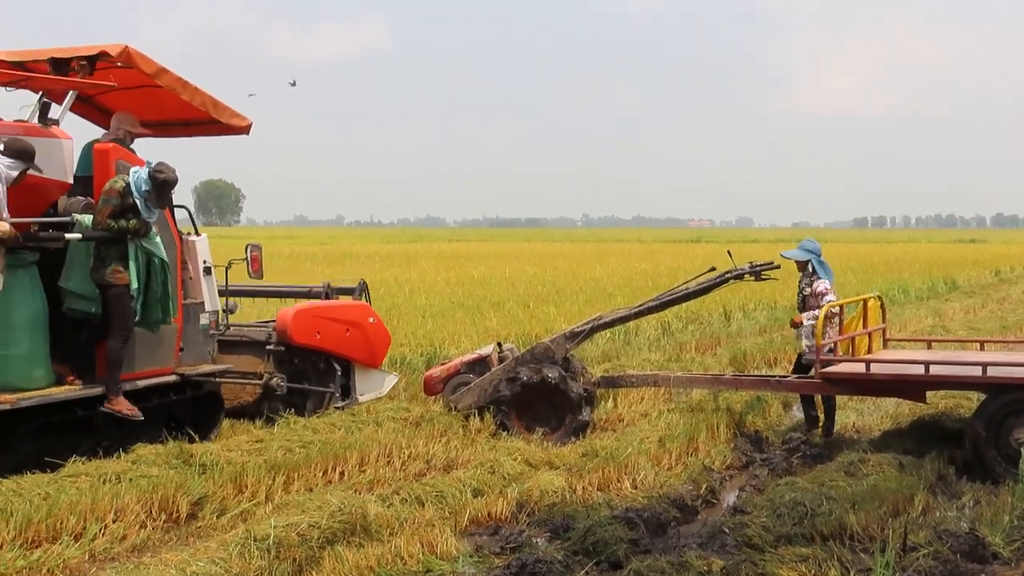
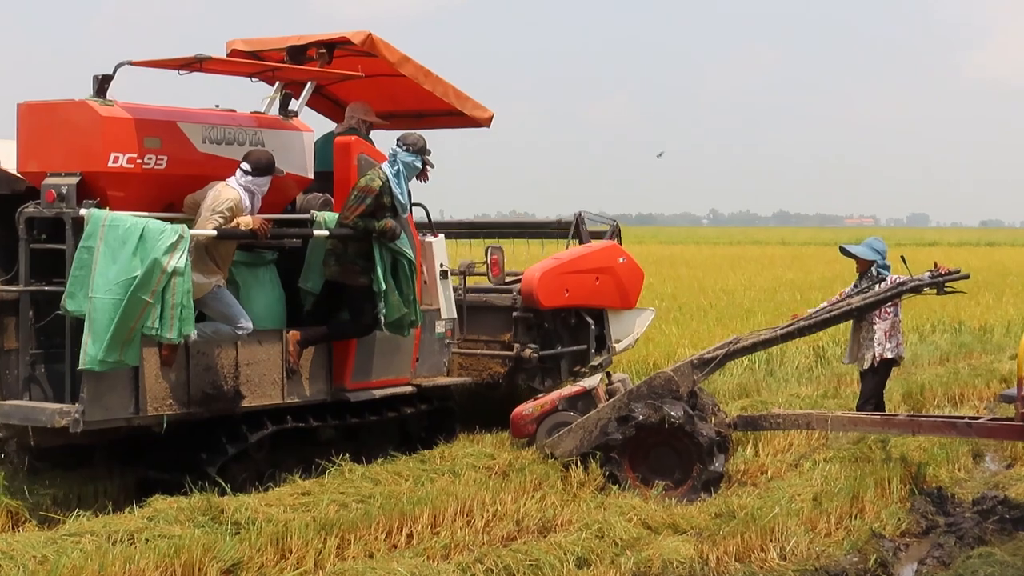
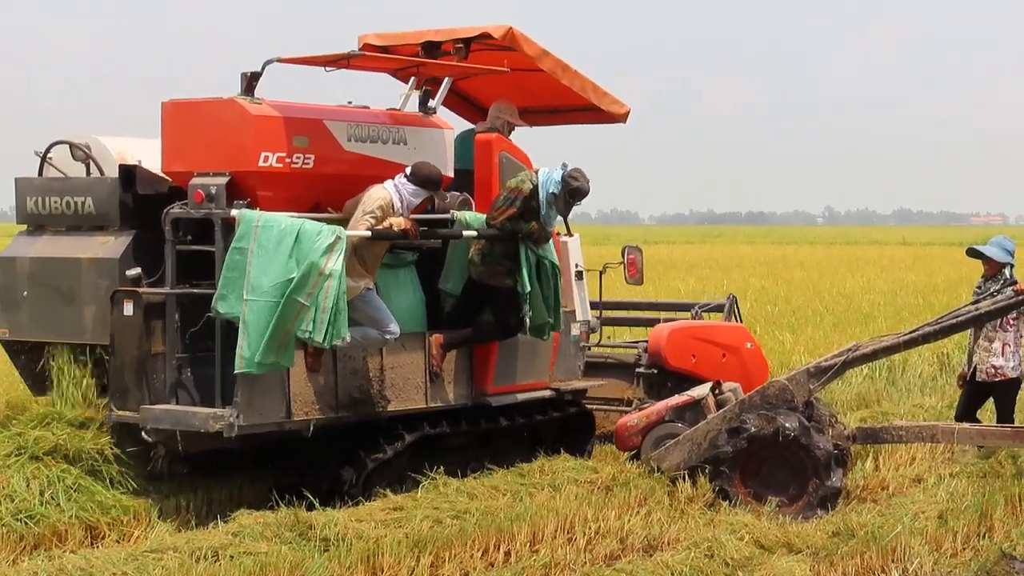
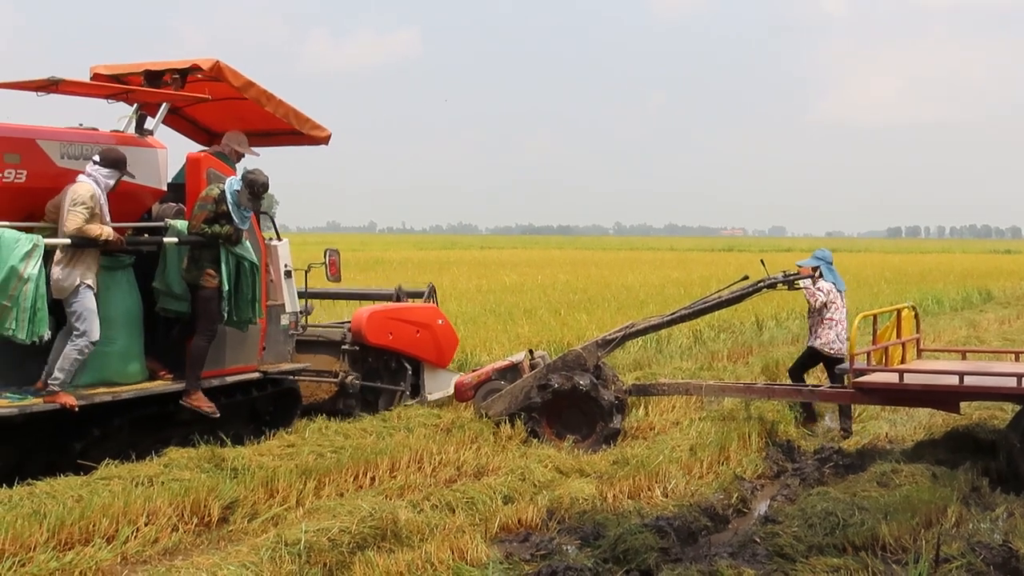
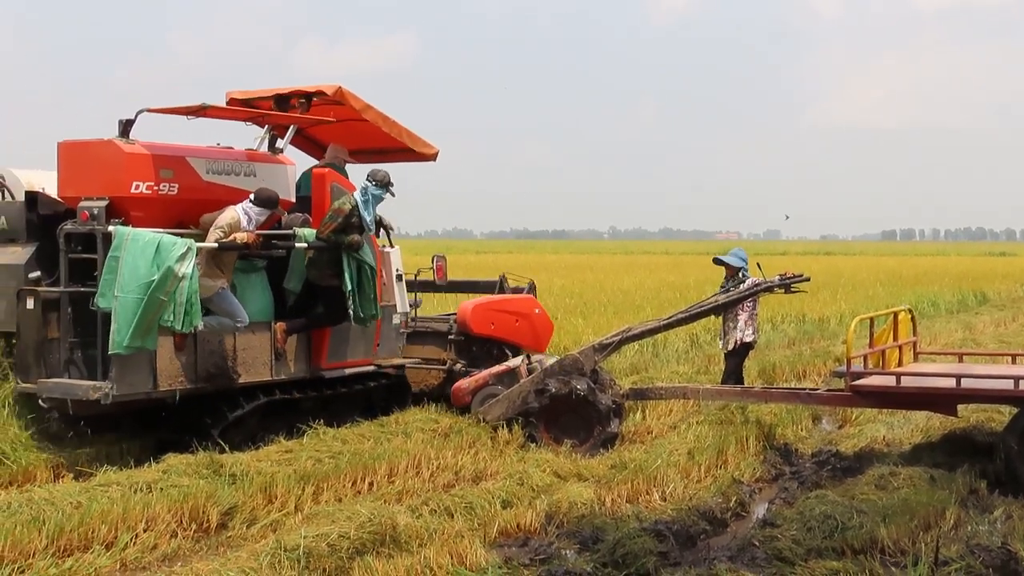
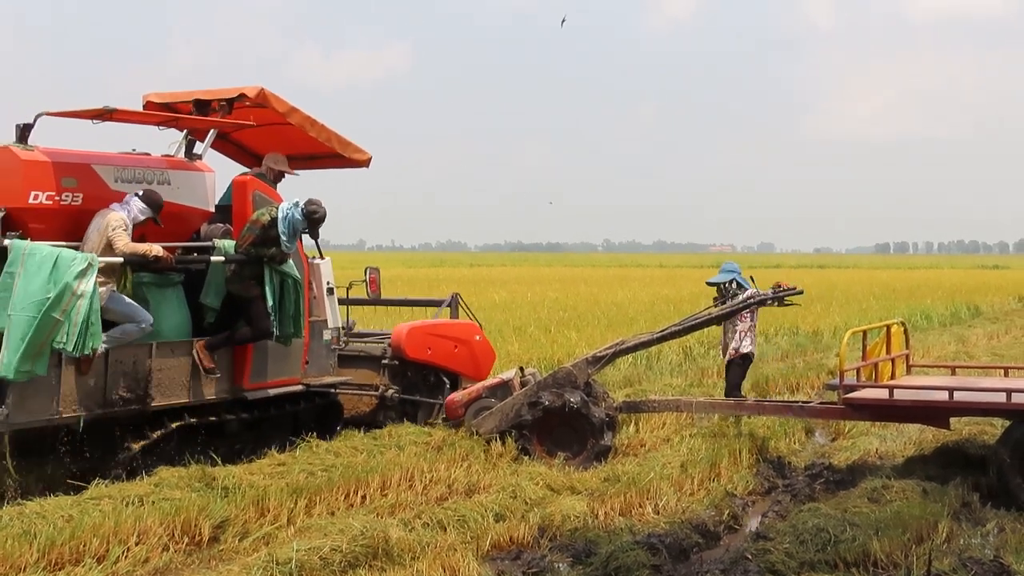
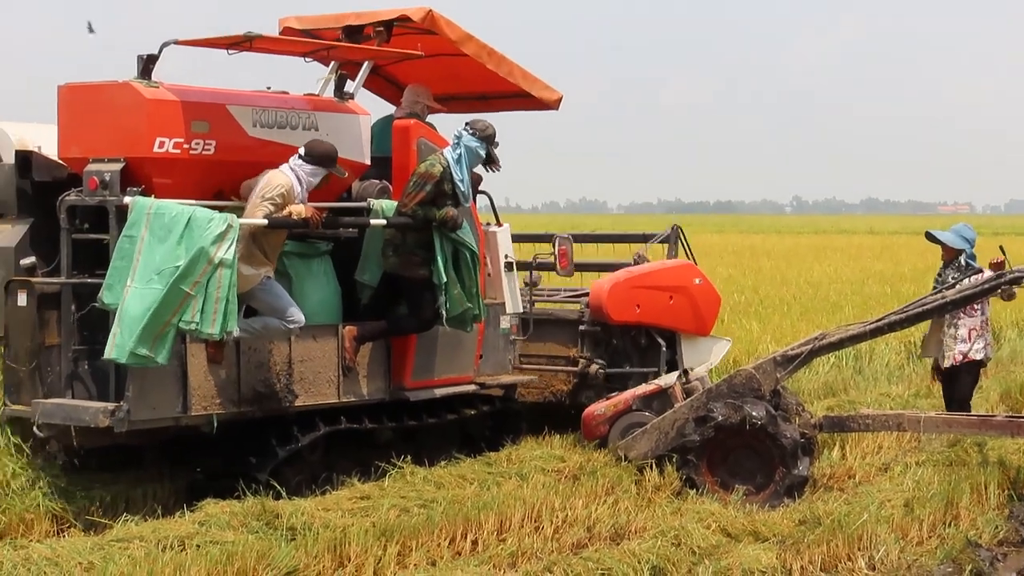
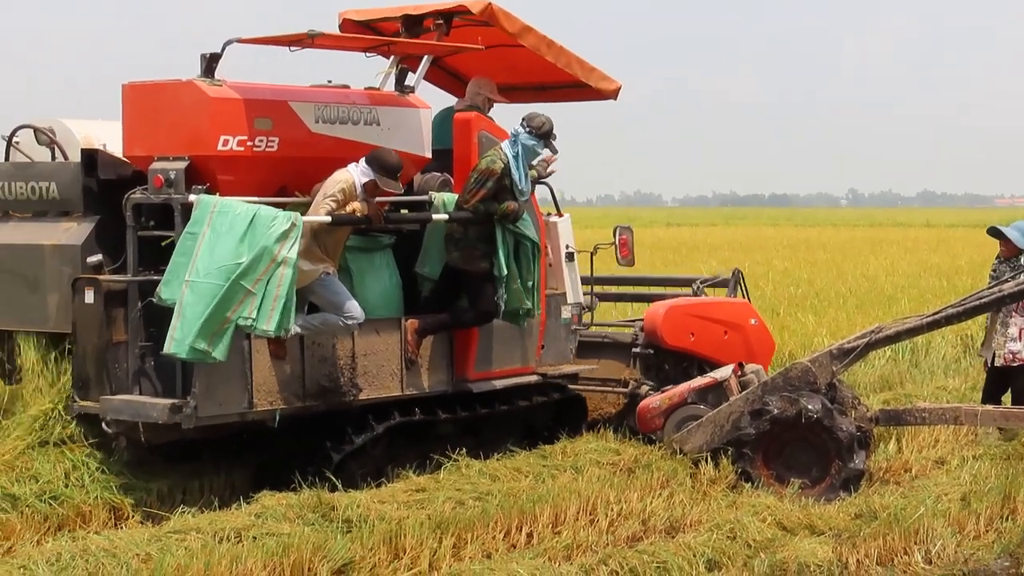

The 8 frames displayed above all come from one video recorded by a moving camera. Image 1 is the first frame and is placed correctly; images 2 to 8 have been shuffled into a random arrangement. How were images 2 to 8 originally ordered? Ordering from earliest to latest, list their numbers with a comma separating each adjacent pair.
4, 6, 5, 2, 7, 8, 3
